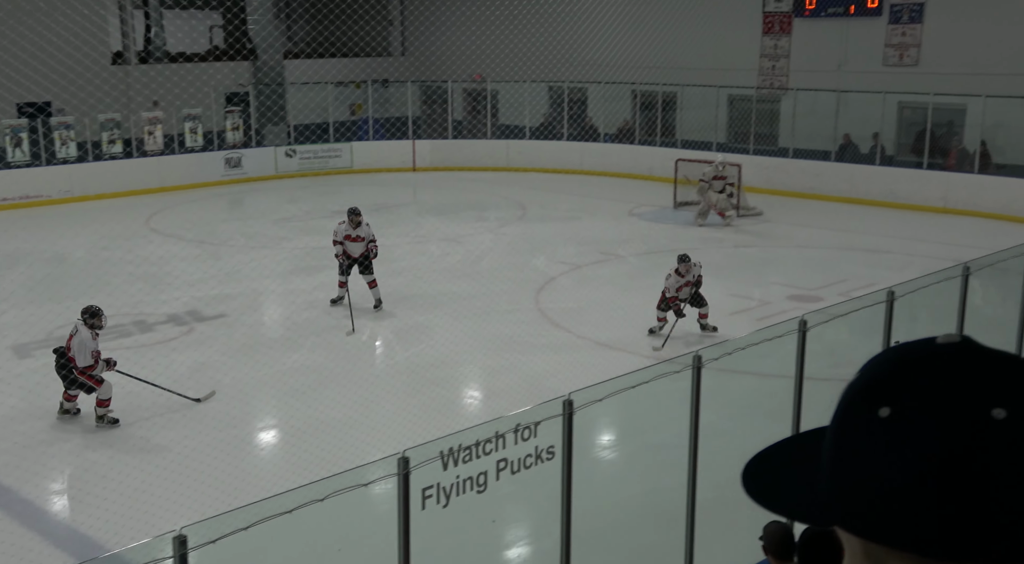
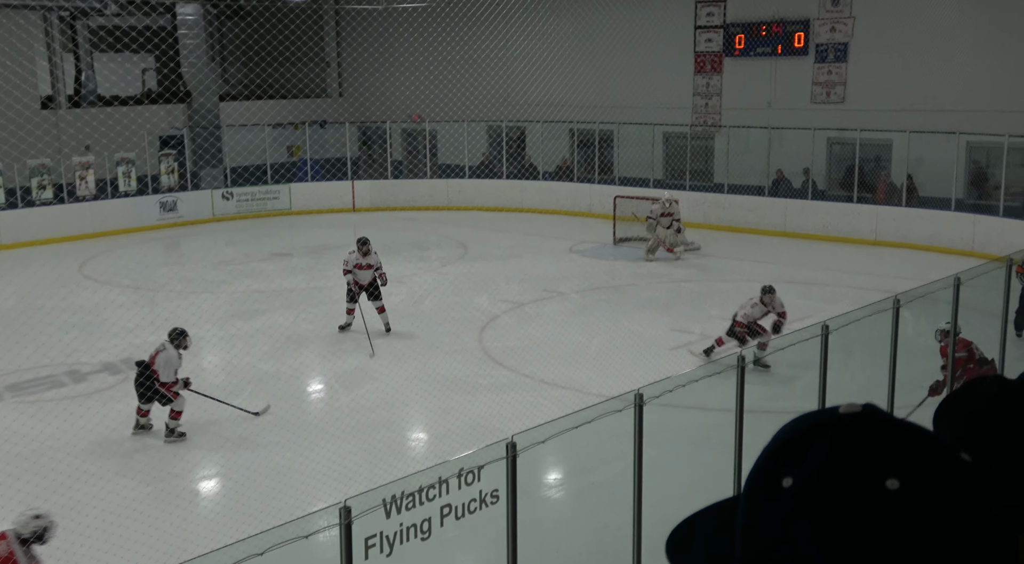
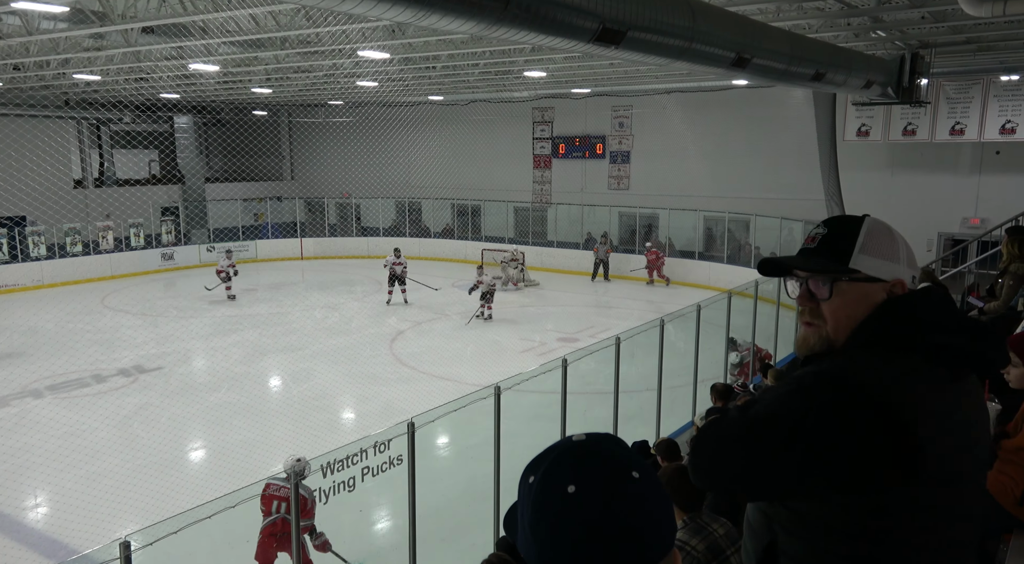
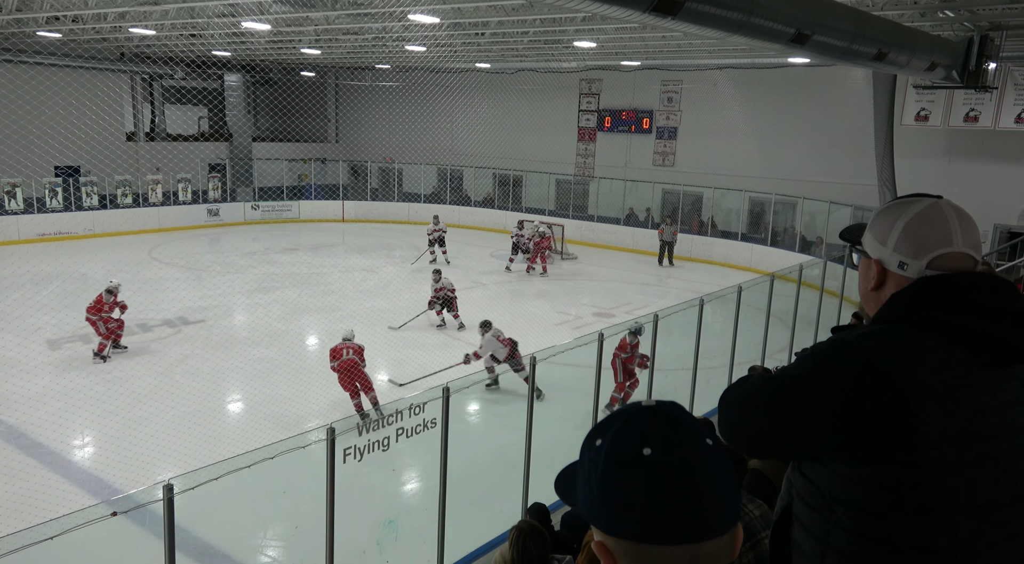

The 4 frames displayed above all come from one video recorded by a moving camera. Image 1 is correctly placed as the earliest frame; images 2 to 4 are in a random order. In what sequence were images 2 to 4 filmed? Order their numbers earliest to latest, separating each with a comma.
2, 3, 4
